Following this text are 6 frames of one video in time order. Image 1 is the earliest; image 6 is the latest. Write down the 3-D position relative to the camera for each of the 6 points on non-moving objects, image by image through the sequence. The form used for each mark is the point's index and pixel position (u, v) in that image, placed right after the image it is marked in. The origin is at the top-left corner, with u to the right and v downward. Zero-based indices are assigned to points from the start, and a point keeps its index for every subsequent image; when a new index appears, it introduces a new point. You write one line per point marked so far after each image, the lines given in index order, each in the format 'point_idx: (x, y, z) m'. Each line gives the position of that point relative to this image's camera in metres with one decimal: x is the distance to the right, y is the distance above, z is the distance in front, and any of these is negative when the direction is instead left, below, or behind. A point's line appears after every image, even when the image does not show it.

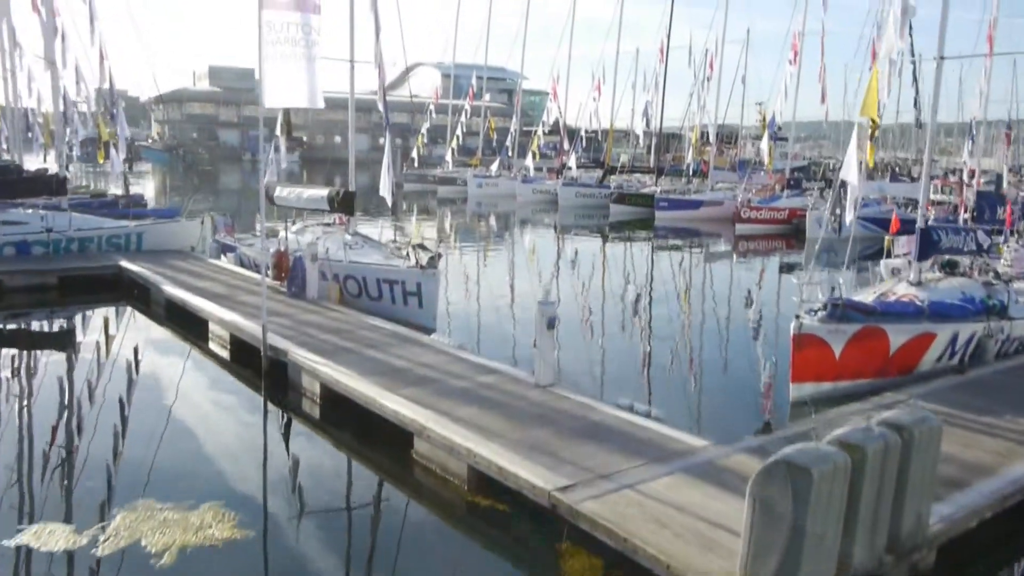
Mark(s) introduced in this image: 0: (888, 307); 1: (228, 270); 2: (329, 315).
0: (+3.0, -0.2, +6.6) m
1: (-3.5, +0.2, +10.3) m
2: (-1.7, -0.3, +7.8) m
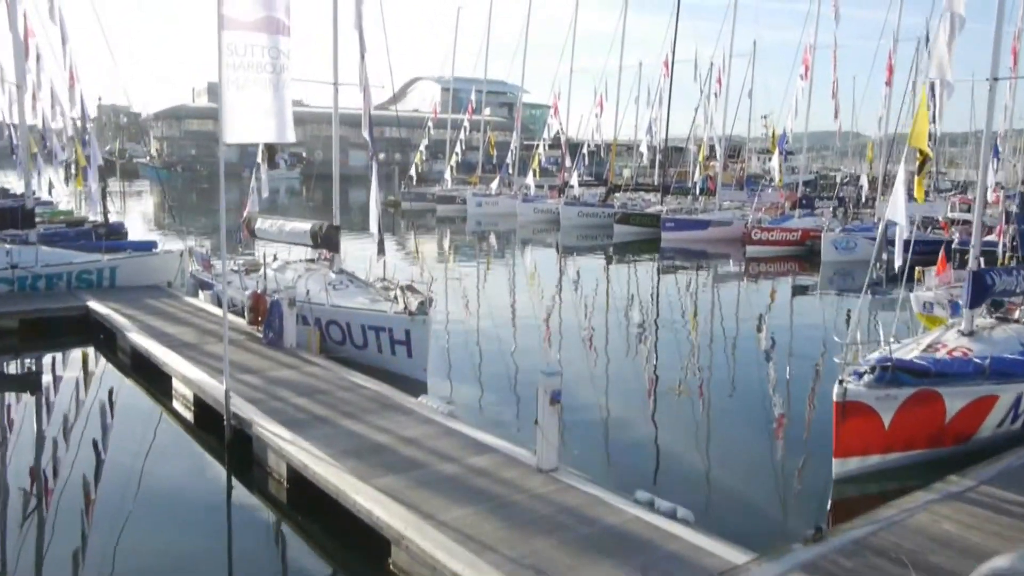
0: (+3.0, -0.6, +5.7) m
1: (-3.5, -0.2, +9.5) m
2: (-1.8, -0.7, +7.0) m
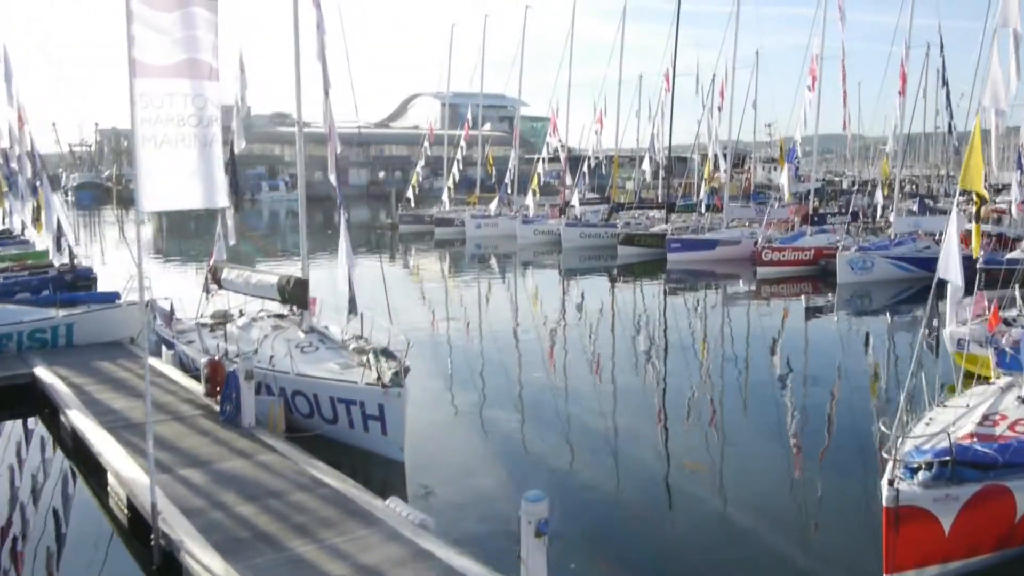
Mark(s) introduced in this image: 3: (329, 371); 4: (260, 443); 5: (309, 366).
0: (+2.9, -1.0, +4.8) m
1: (-3.6, -0.9, +8.5) m
2: (-1.8, -1.3, +6.0) m
3: (-1.6, -0.7, +7.2) m
4: (-2.0, -1.2, +6.4) m
5: (-1.8, -0.7, +7.4) m
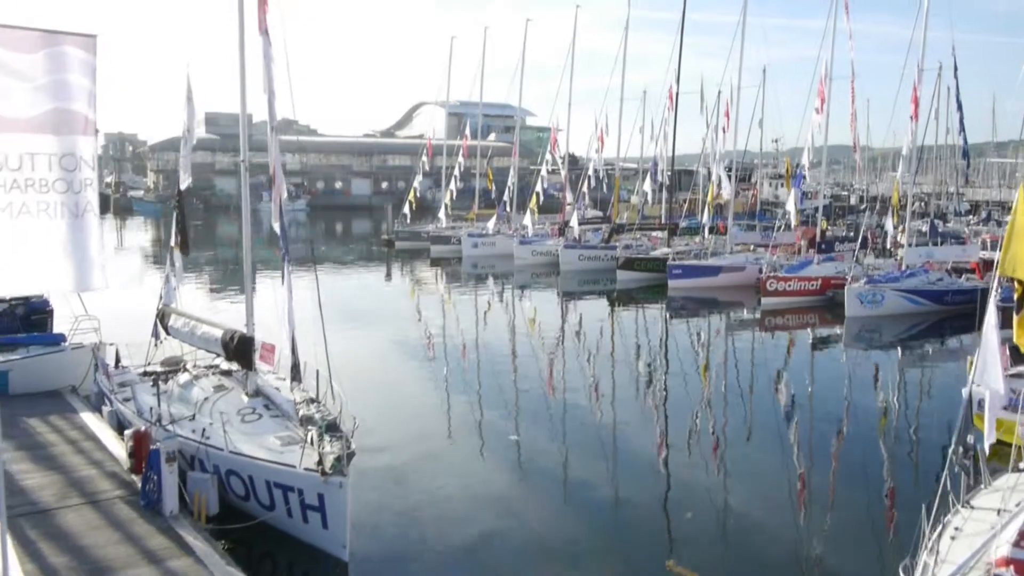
0: (+2.6, -1.5, +3.9) m
1: (-3.9, -1.4, +7.7) m
2: (-2.1, -1.7, +5.2) m
3: (-1.9, -1.2, +6.3) m
4: (-2.2, -1.7, +5.5) m
5: (-2.1, -1.2, +6.5) m
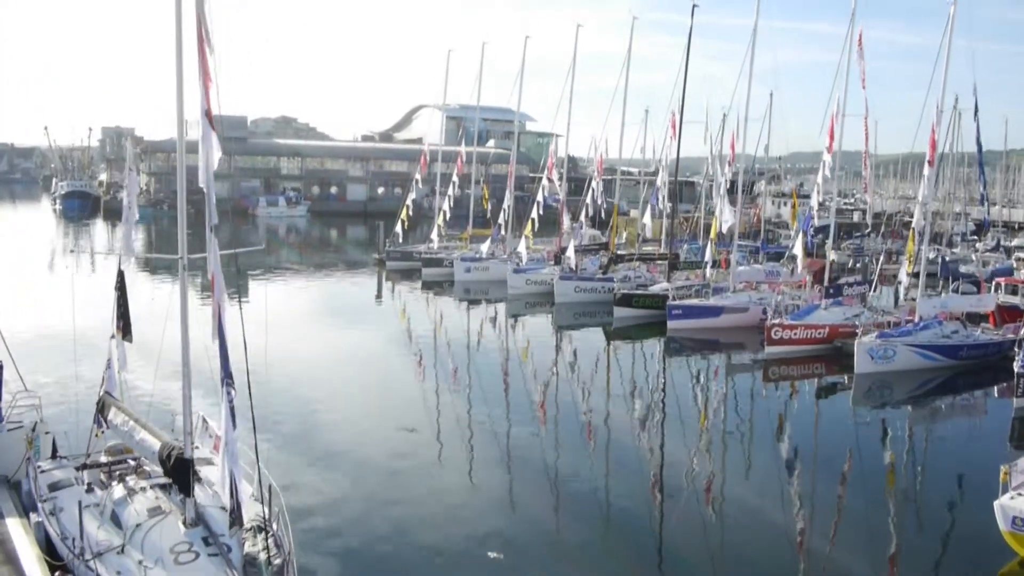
0: (+2.4, -2.4, +3.0) m
1: (-4.1, -2.2, +6.8) m
2: (-2.3, -2.6, +4.2) m
3: (-2.1, -2.1, +5.4) m
4: (-2.4, -2.6, +4.6) m
5: (-2.3, -2.1, +5.6) m
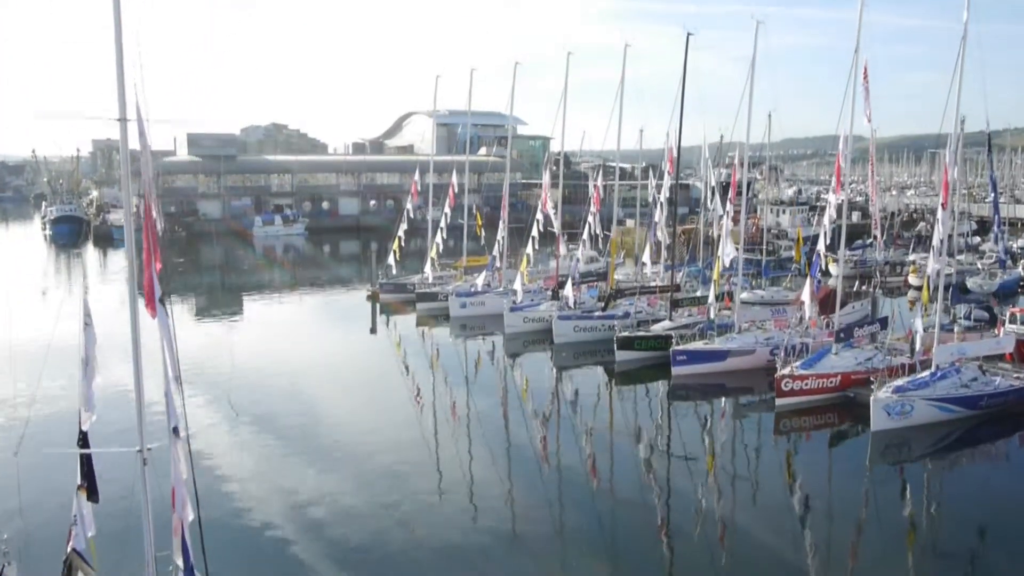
0: (+2.5, -3.6, +2.3) m
1: (-4.0, -3.5, +6.1) m
2: (-2.2, -3.9, +3.6) m
3: (-2.0, -3.4, +4.7) m
4: (-2.3, -3.8, +3.9) m
5: (-2.2, -3.3, +4.9) m
